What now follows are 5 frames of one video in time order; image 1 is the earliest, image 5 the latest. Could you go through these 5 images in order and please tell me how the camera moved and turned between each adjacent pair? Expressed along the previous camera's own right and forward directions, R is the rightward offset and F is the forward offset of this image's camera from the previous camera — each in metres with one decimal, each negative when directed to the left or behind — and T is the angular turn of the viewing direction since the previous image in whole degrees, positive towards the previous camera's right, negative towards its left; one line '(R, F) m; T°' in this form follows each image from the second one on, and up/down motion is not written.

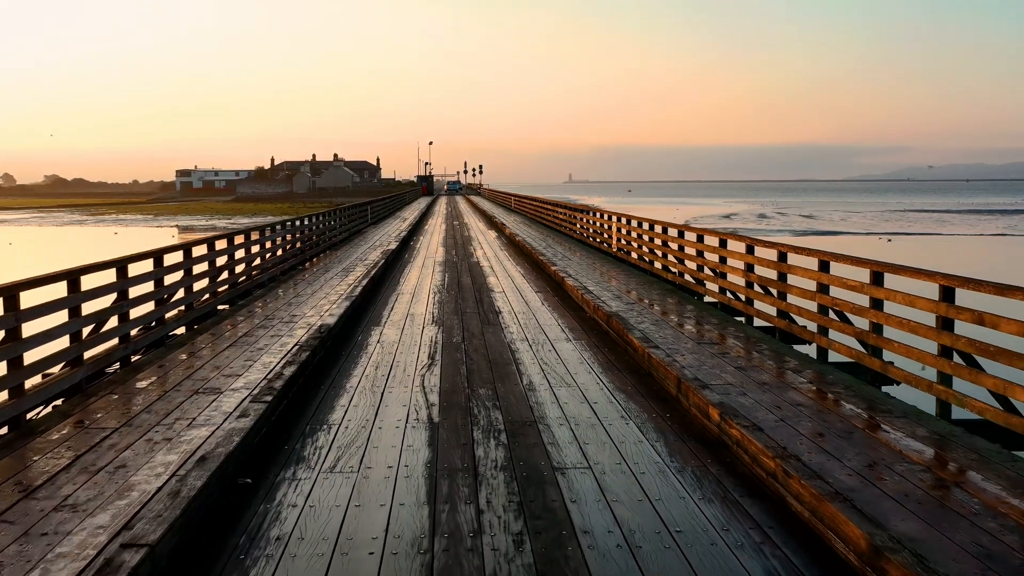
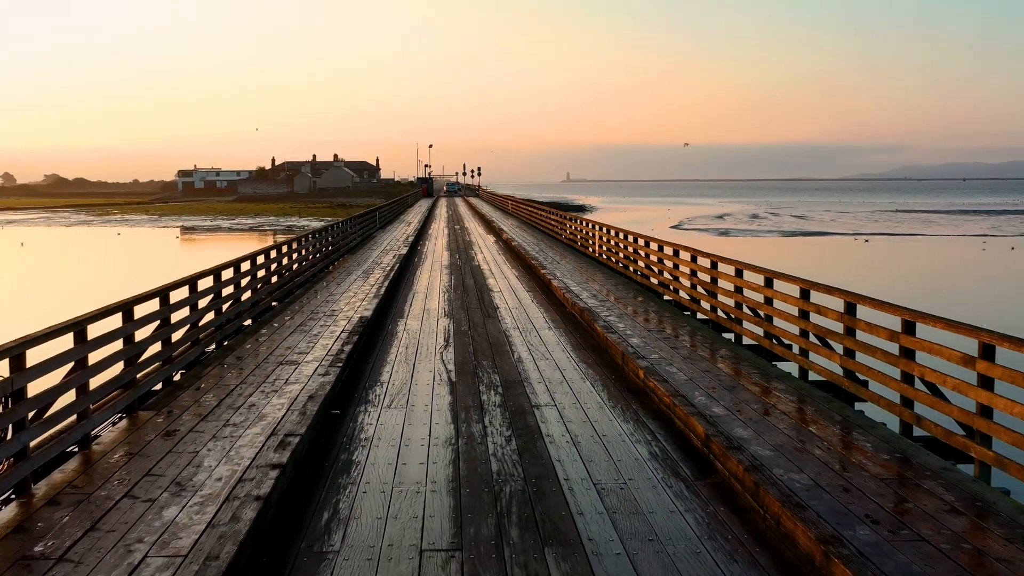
(0.0, -2.0) m; 0°
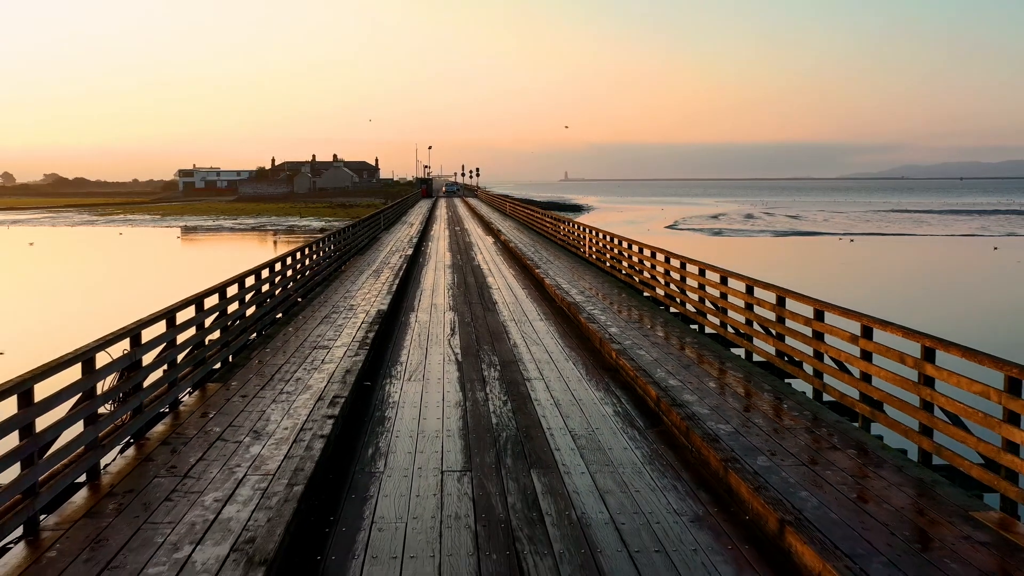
(0.0, -1.4) m; 0°
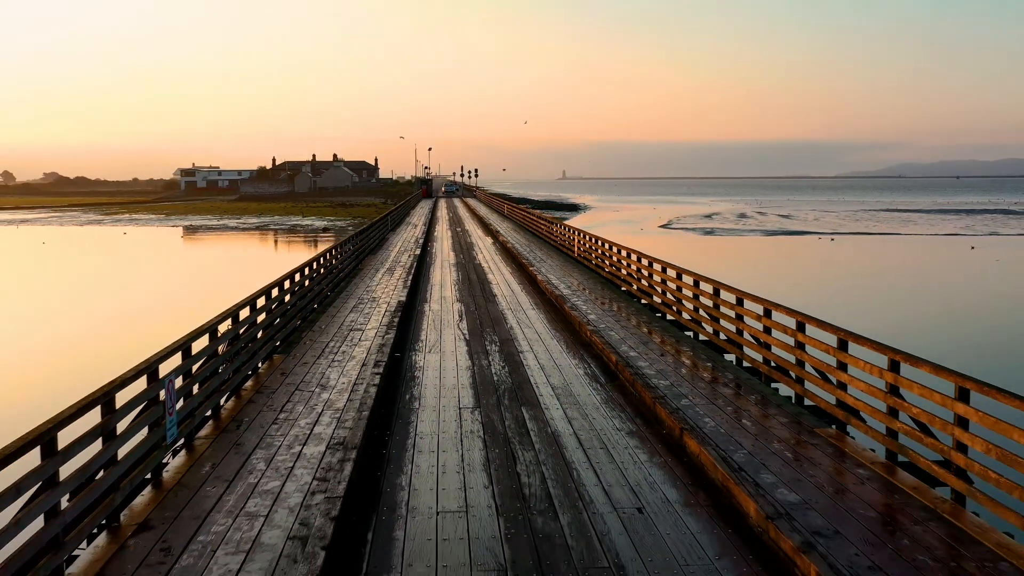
(0.0, -2.1) m; 0°
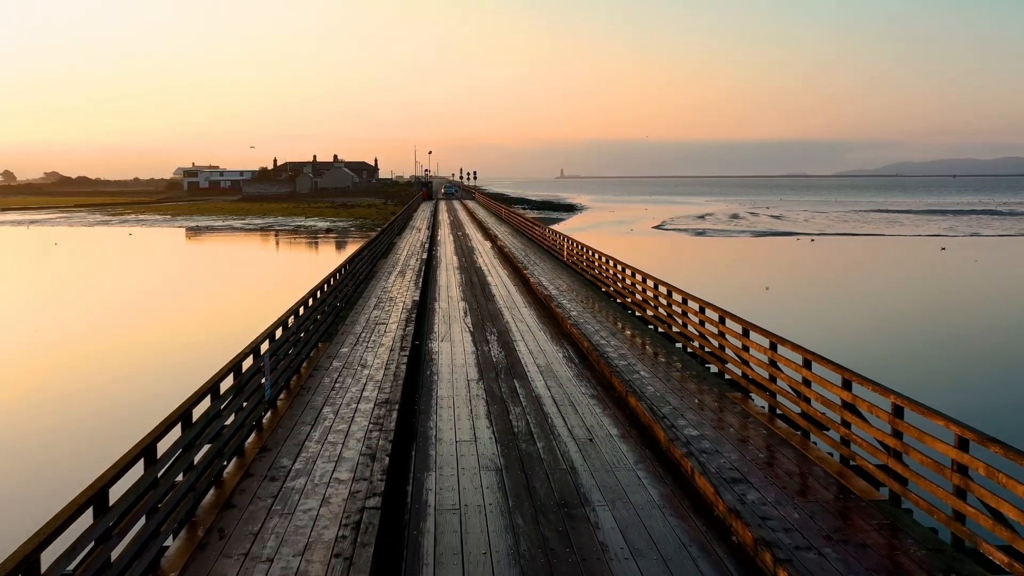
(0.0, -2.4) m; 0°
